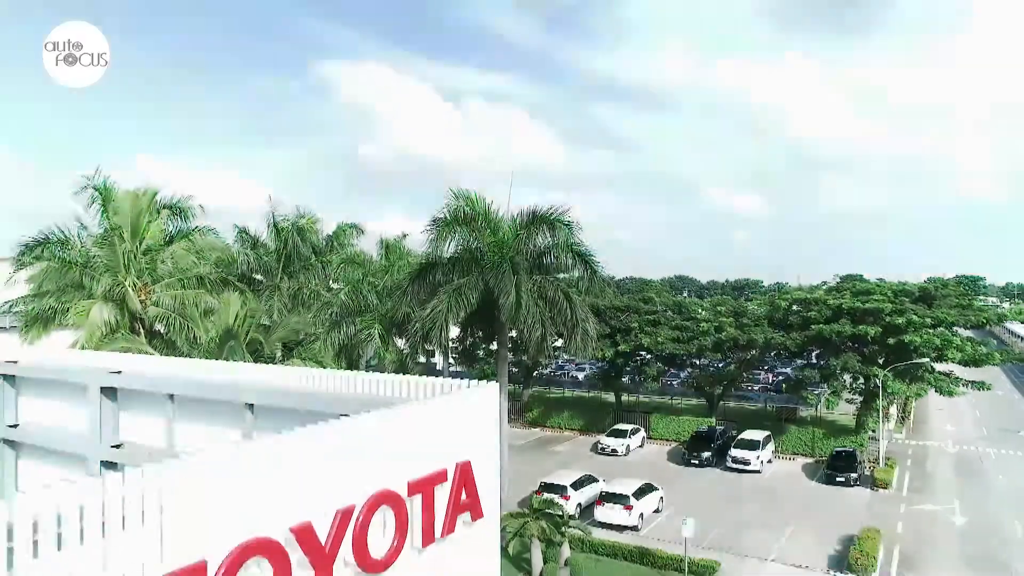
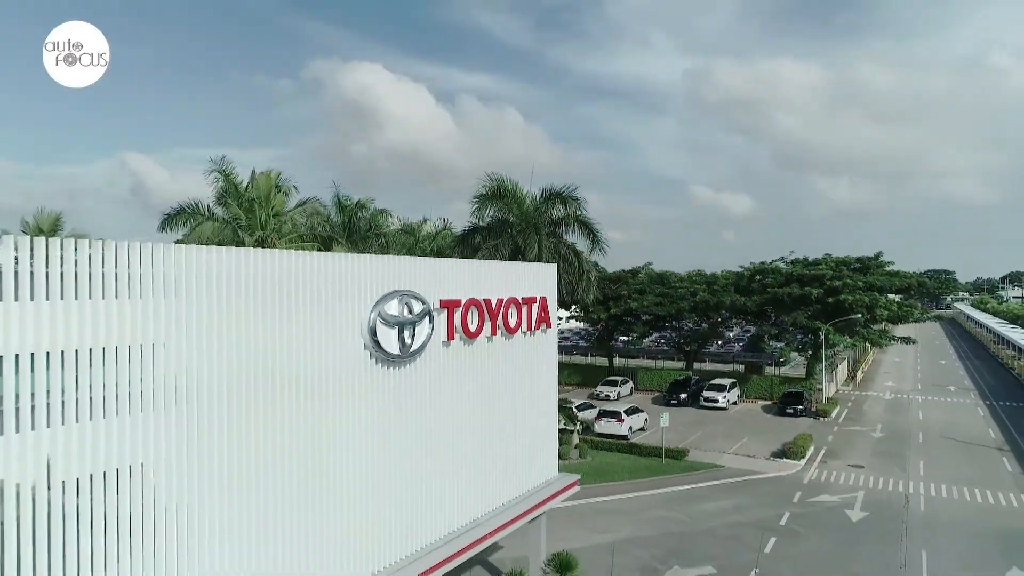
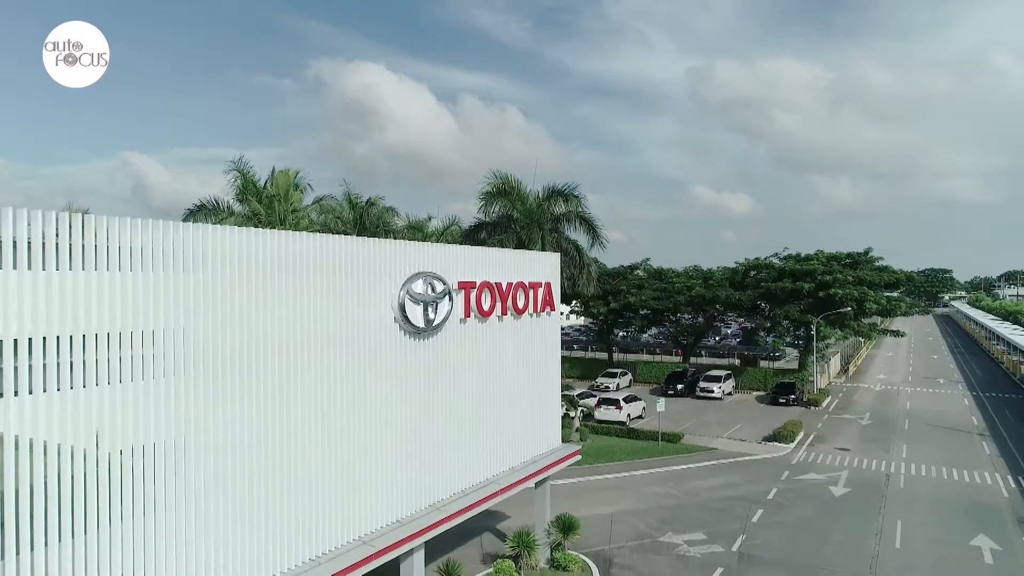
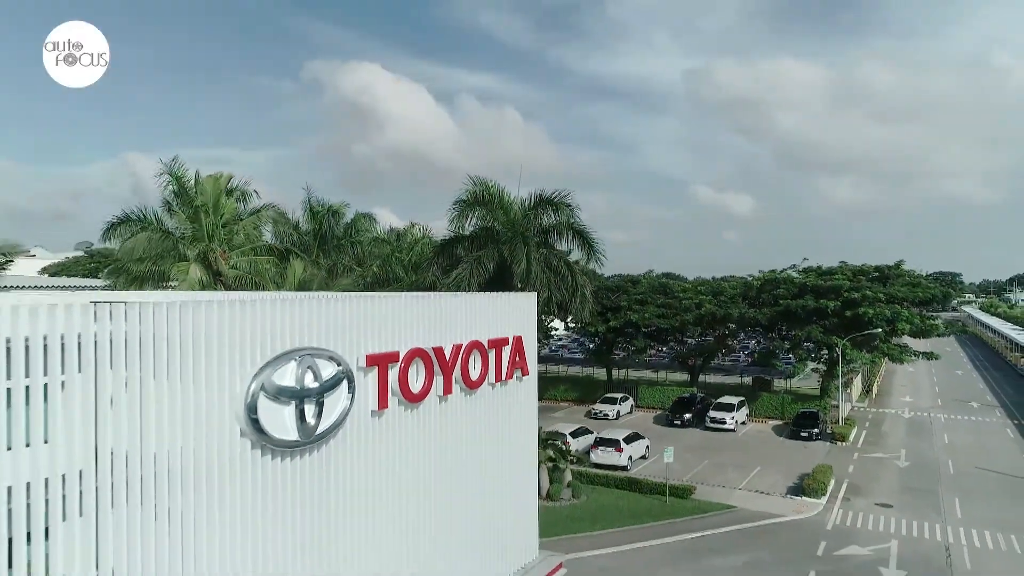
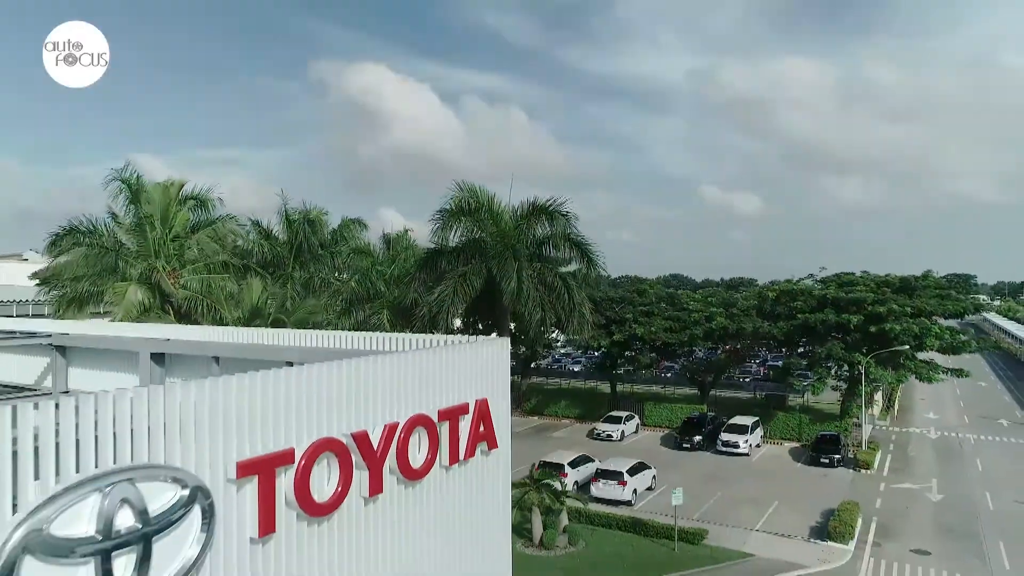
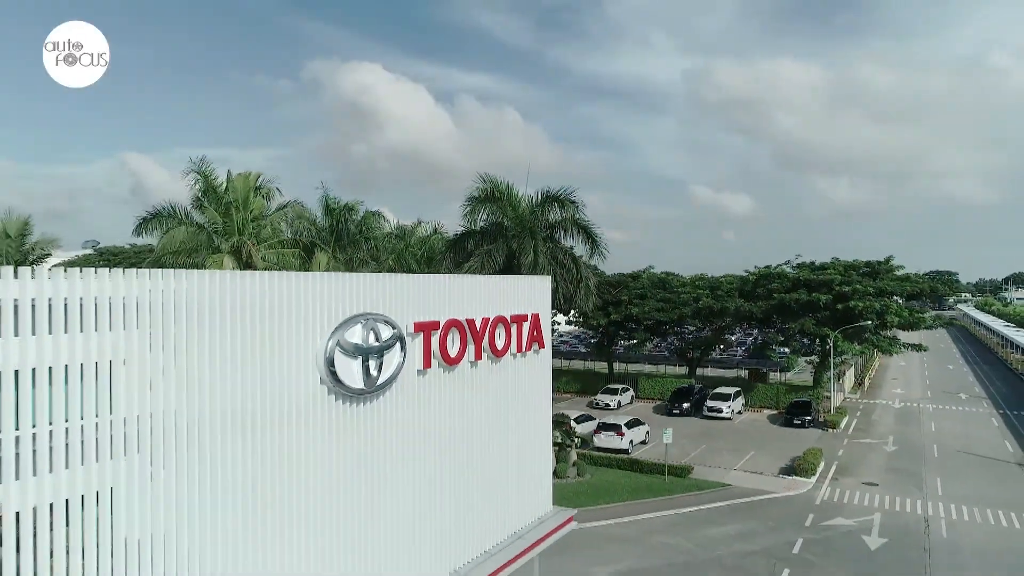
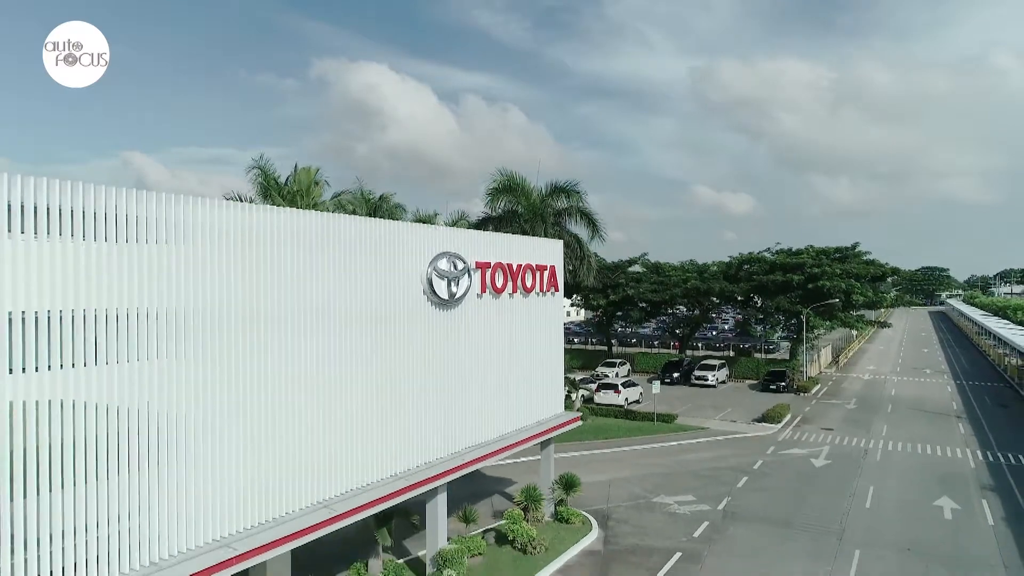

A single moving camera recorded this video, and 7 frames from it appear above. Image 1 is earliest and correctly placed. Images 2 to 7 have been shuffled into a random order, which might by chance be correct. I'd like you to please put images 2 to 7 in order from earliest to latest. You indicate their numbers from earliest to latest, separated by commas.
5, 4, 6, 2, 3, 7
